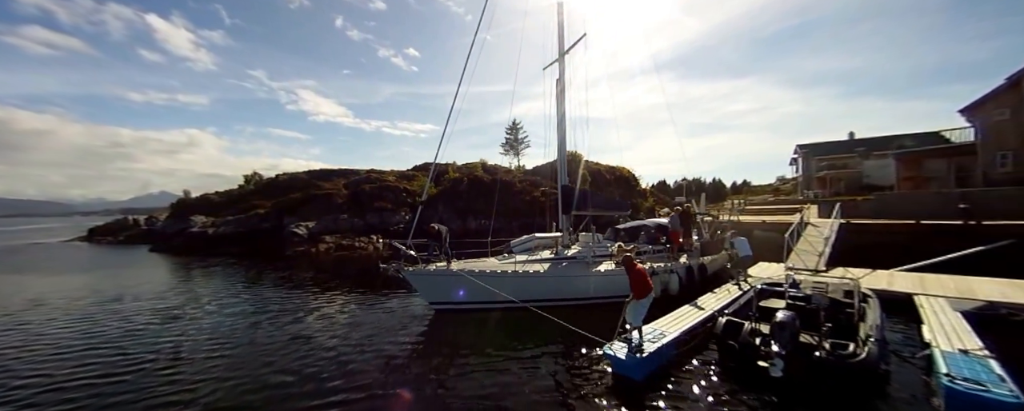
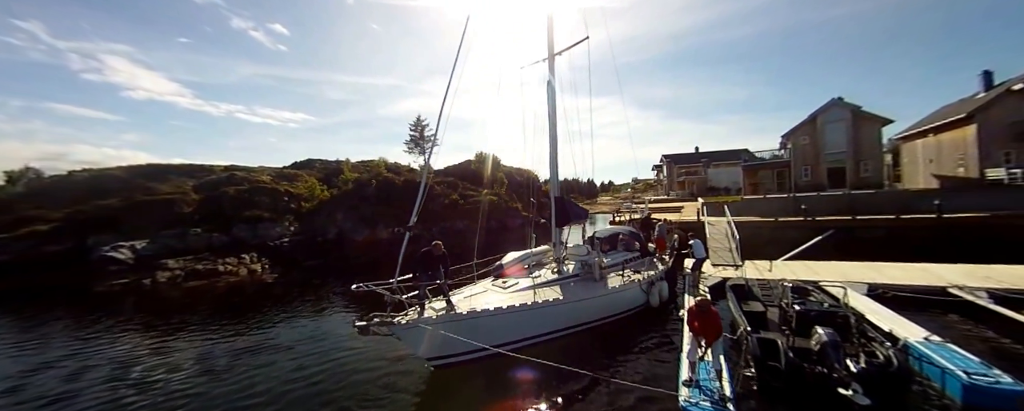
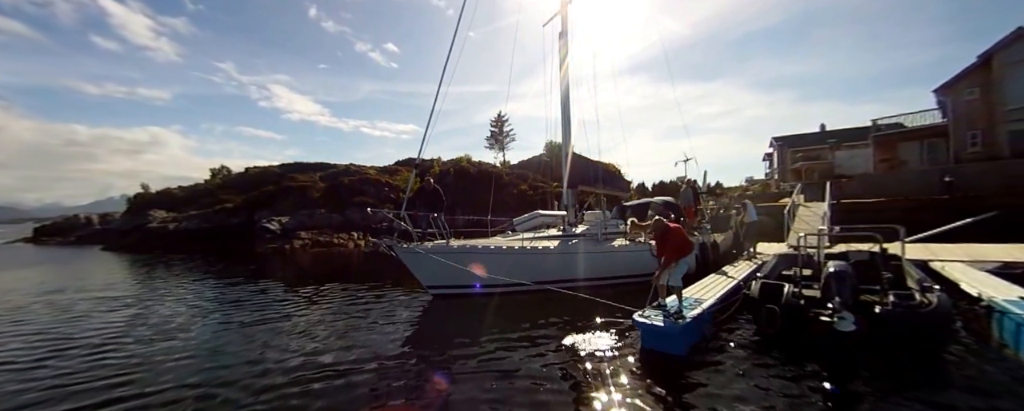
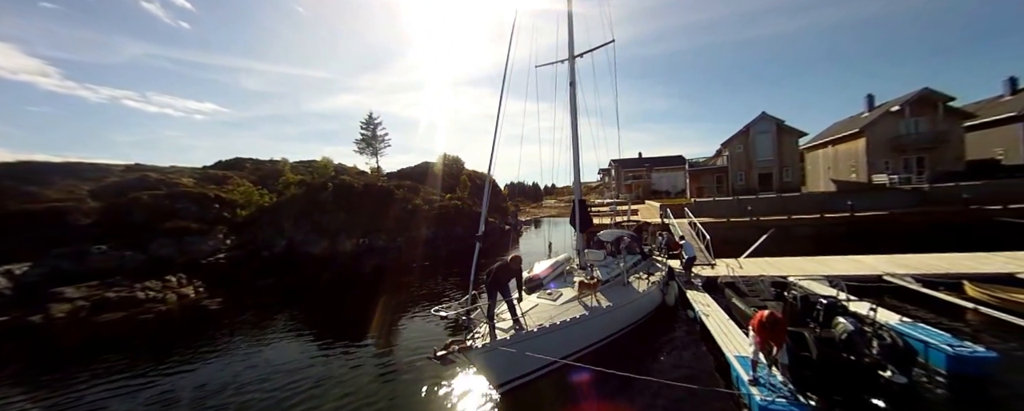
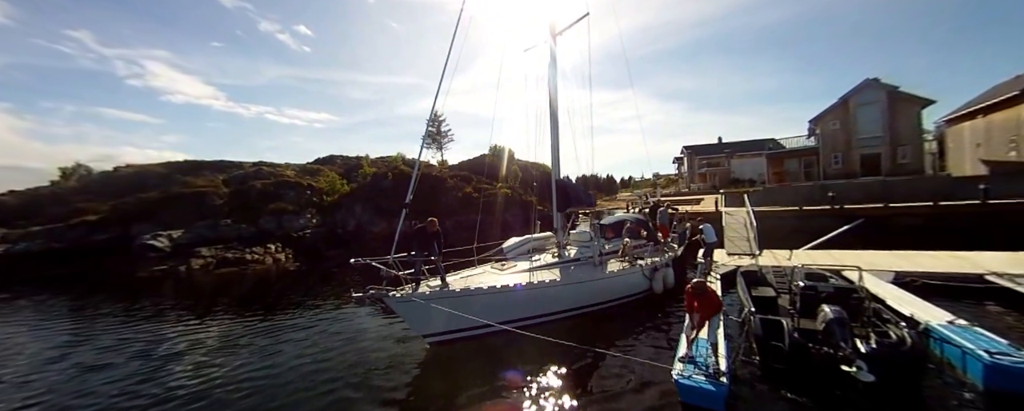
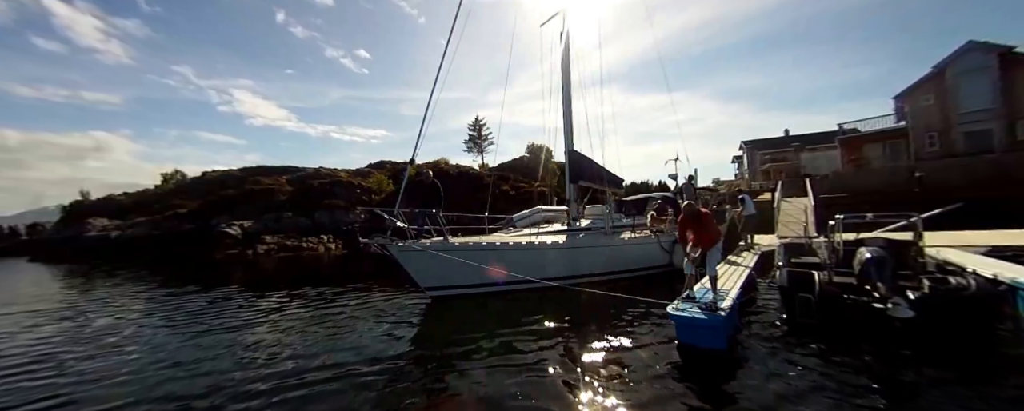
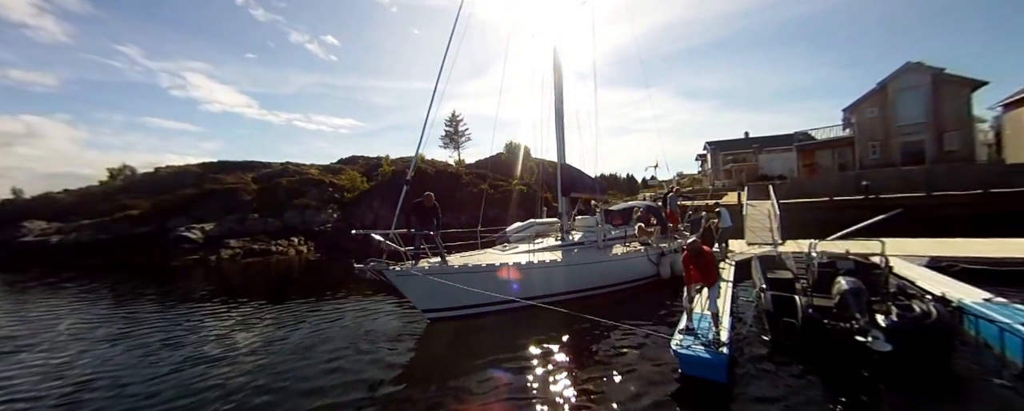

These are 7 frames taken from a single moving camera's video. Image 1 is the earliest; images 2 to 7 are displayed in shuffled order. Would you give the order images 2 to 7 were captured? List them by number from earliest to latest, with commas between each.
3, 6, 7, 5, 2, 4
